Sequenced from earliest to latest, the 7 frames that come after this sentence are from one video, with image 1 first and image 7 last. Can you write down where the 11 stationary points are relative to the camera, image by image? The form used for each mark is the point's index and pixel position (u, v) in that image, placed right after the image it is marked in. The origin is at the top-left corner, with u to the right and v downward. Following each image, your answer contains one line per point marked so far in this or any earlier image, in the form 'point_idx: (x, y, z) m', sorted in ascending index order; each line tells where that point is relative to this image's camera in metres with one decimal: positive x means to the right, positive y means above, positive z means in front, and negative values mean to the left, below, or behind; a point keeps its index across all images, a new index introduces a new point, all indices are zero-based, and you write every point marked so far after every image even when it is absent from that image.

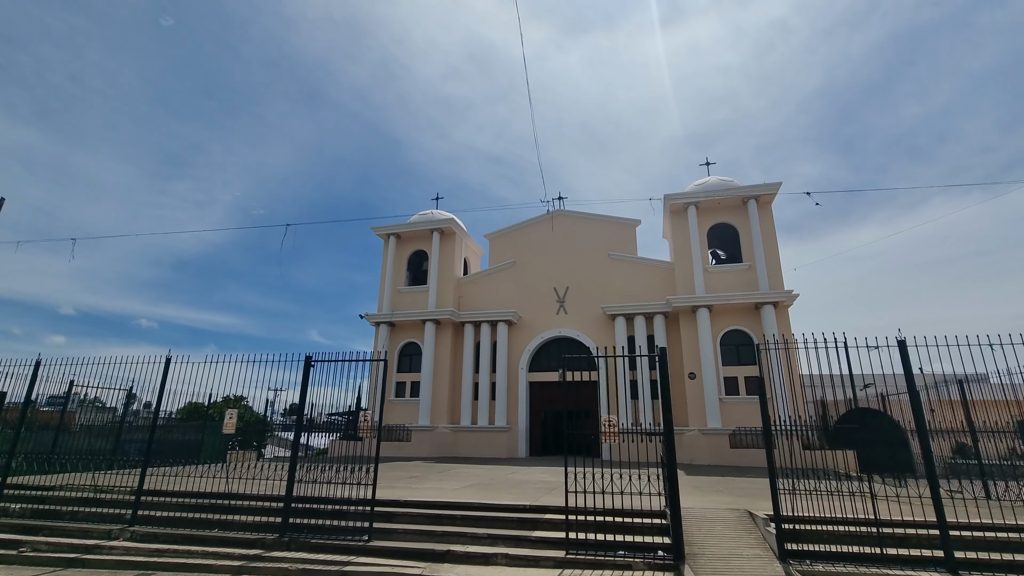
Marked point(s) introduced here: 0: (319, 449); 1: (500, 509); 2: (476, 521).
0: (-3.3, -3.0, +8.8) m
1: (-0.2, -3.3, +7.5) m
2: (-0.5, -3.4, +7.2) m
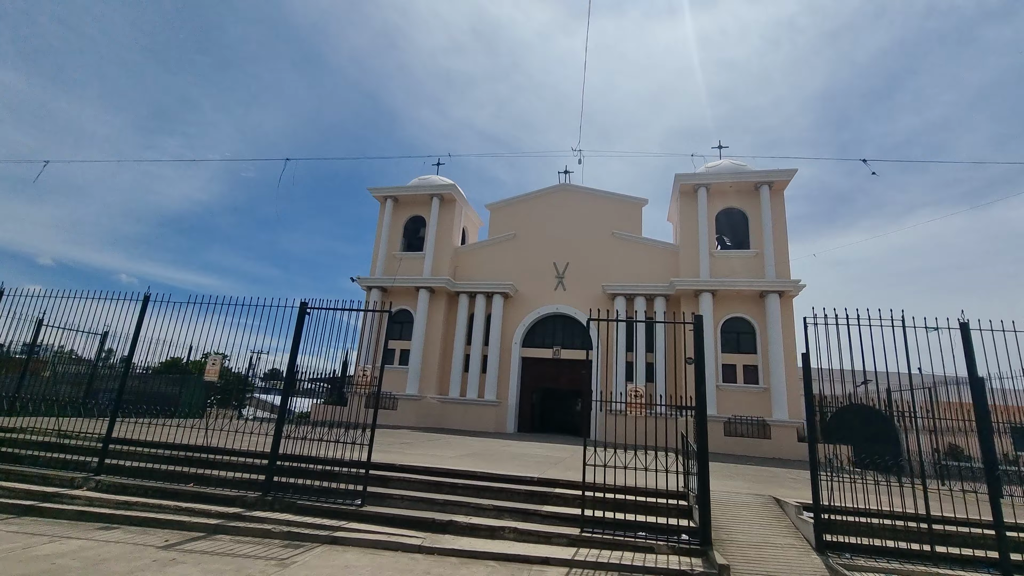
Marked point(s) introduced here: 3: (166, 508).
0: (-3.3, -2.0, +8.1) m
1: (-0.1, -2.7, +6.9) m
2: (-0.4, -2.7, +6.6) m
3: (-4.4, -2.8, +6.4) m
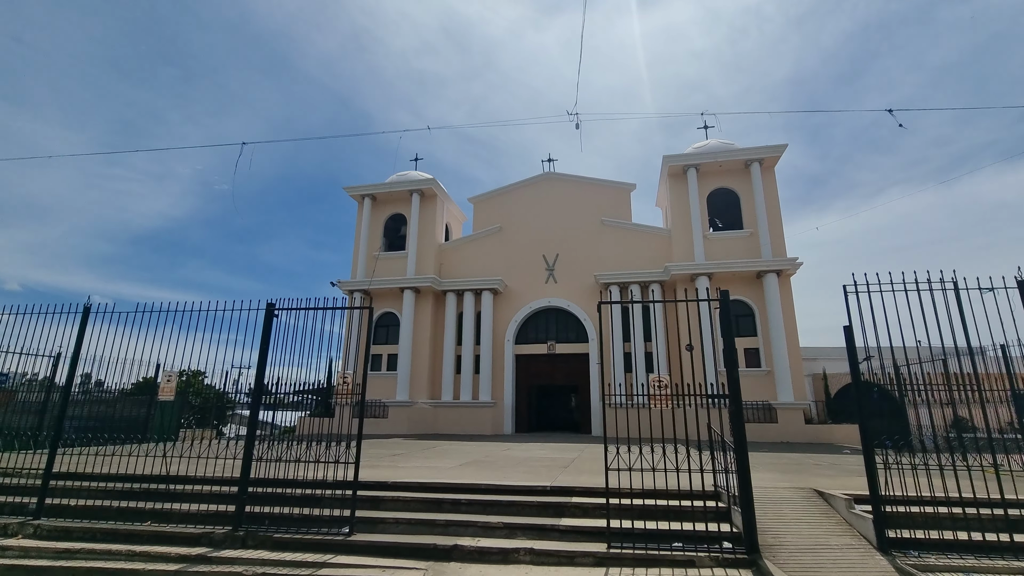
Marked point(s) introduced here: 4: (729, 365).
0: (-3.2, -2.0, +7.2) m
1: (0.0, -2.5, +6.1) m
2: (-0.3, -2.5, +5.8) m
3: (-4.3, -2.9, +5.4) m
4: (+2.3, -0.8, +5.3) m
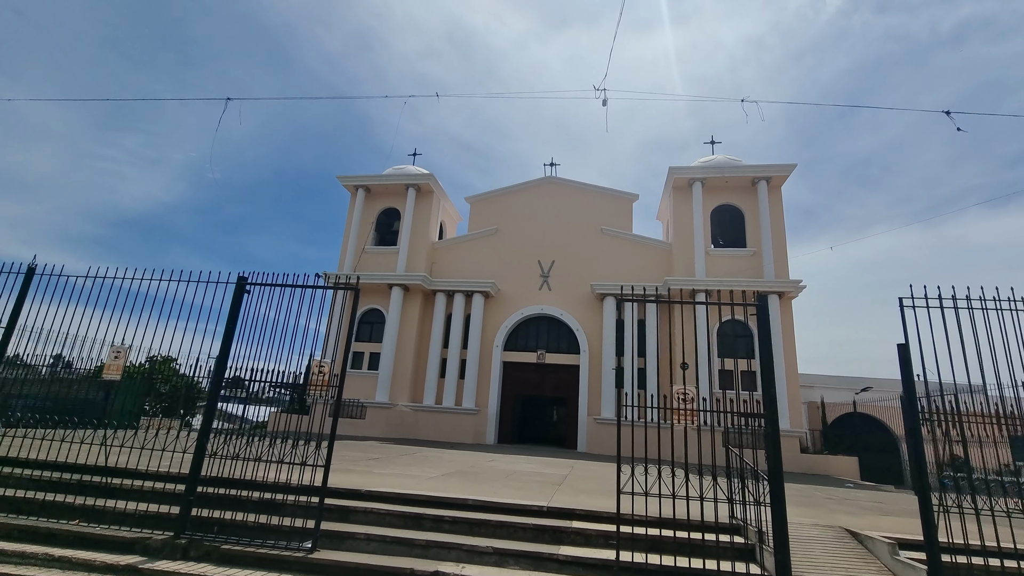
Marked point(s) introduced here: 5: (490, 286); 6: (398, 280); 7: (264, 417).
0: (-3.3, -1.7, +6.4) m
1: (-0.1, -2.4, +5.3) m
2: (-0.4, -2.4, +5.0) m
3: (-4.4, -2.5, +4.5) m
4: (+2.4, -0.9, +4.6) m
5: (-0.8, +0.1, +19.0) m
6: (-4.4, +0.3, +19.1) m
7: (-3.3, -1.7, +6.6) m
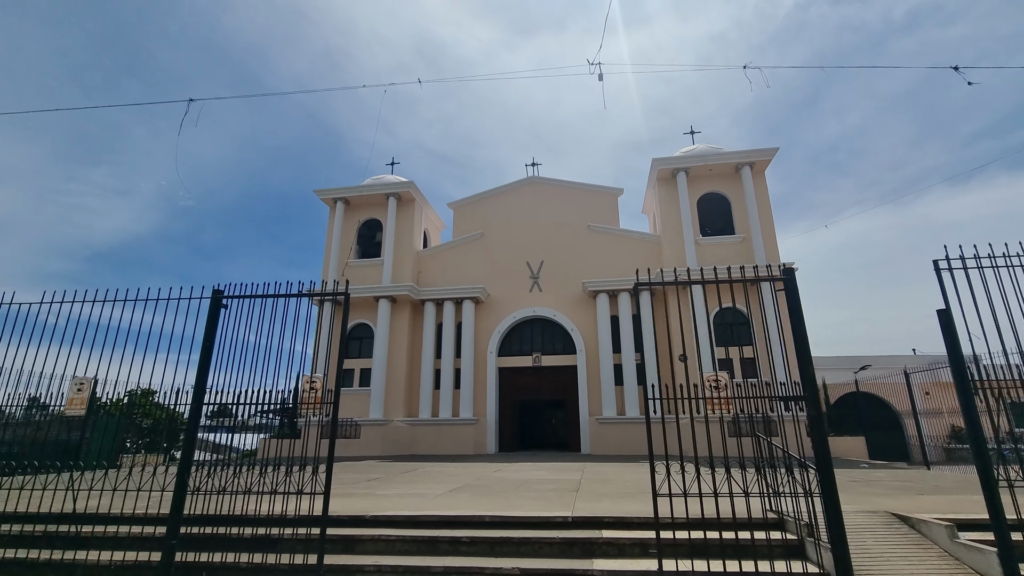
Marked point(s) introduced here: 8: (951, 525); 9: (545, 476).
0: (-3.1, -1.9, +5.8) m
1: (+0.1, -2.3, +4.8) m
2: (-0.2, -2.3, +4.5) m
3: (-4.1, -2.7, +3.9) m
4: (+2.5, -0.6, +4.2) m
5: (-1.2, -0.1, +18.6) m
6: (-4.8, -0.1, +18.5) m
7: (-3.1, -1.9, +6.0) m
8: (+3.8, -2.0, +4.3) m
9: (+0.6, -3.3, +8.7) m
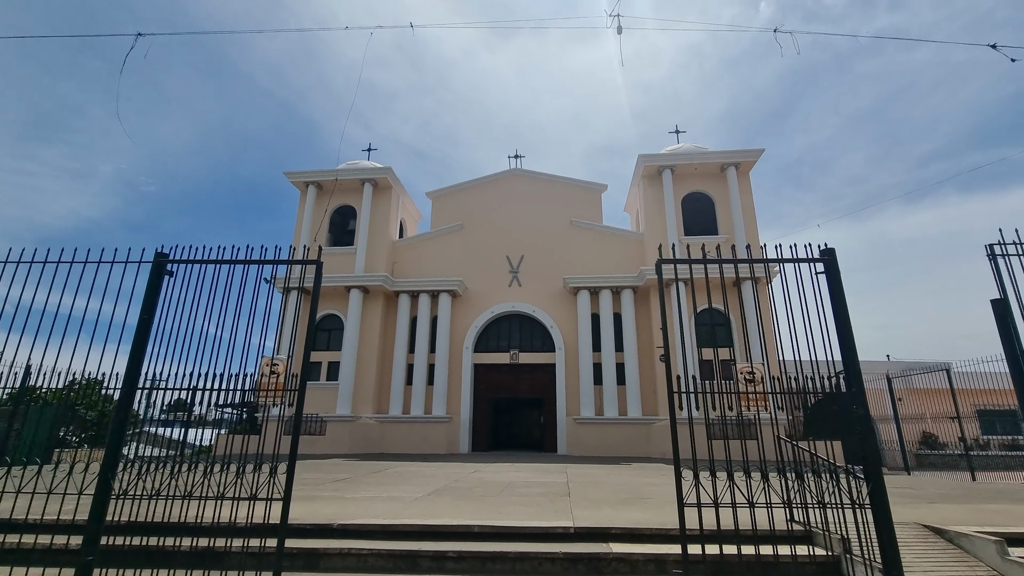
0: (-3.2, -1.6, +5.0) m
1: (+0.1, -2.1, +4.2) m
2: (-0.2, -2.1, +3.8) m
3: (-4.1, -2.3, +3.0) m
4: (+2.5, -0.5, +3.7) m
5: (-2.0, +0.1, +17.8) m
6: (-5.5, +0.2, +17.6) m
7: (-3.2, -1.6, +5.2) m
8: (+3.8, -1.9, +3.8) m
9: (+0.3, -3.1, +8.1) m
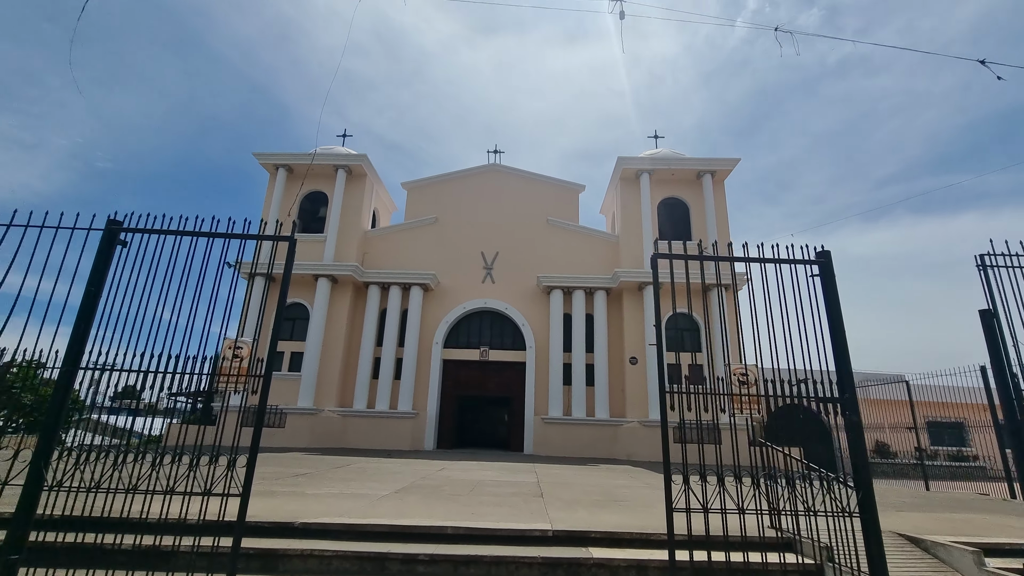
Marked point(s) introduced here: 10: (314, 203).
0: (-3.4, -1.3, +4.5) m
1: (-0.1, -2.0, +4.0) m
2: (-0.4, -2.0, +3.6) m
3: (-4.3, -2.0, +2.6) m
4: (+2.4, -0.5, +3.6) m
5: (-2.9, +0.3, +17.5) m
6: (-6.4, +0.6, +17.0) m
7: (-3.5, -1.3, +4.7) m
8: (+3.6, -2.0, +3.8) m
9: (-0.2, -3.0, +7.9) m
10: (-7.7, +3.3, +19.4) m
